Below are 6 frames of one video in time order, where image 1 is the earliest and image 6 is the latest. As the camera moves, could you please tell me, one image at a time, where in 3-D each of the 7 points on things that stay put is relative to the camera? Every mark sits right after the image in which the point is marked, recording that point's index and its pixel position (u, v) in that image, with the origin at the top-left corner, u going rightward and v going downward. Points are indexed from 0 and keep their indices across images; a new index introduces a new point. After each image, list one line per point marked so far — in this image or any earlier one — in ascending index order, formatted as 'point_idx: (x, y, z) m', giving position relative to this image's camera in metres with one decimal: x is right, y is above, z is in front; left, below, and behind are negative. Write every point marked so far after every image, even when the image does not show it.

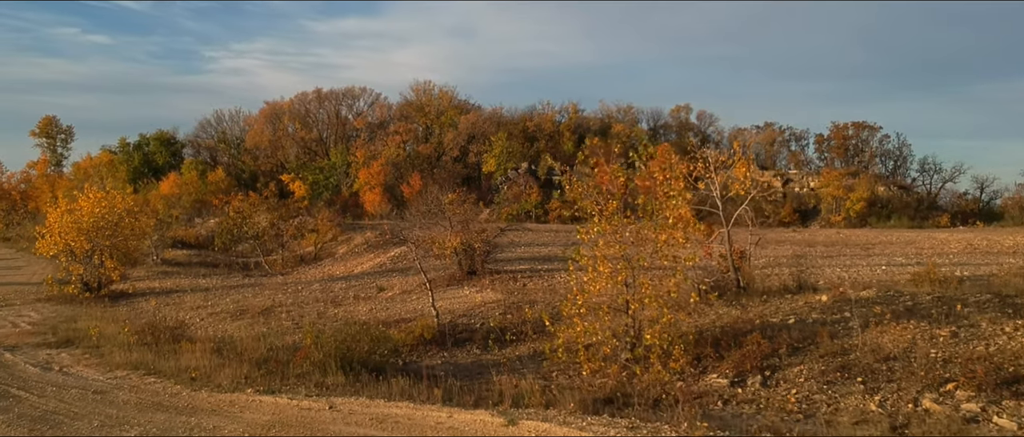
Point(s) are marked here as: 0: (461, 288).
0: (-0.8, -1.1, +17.5) m
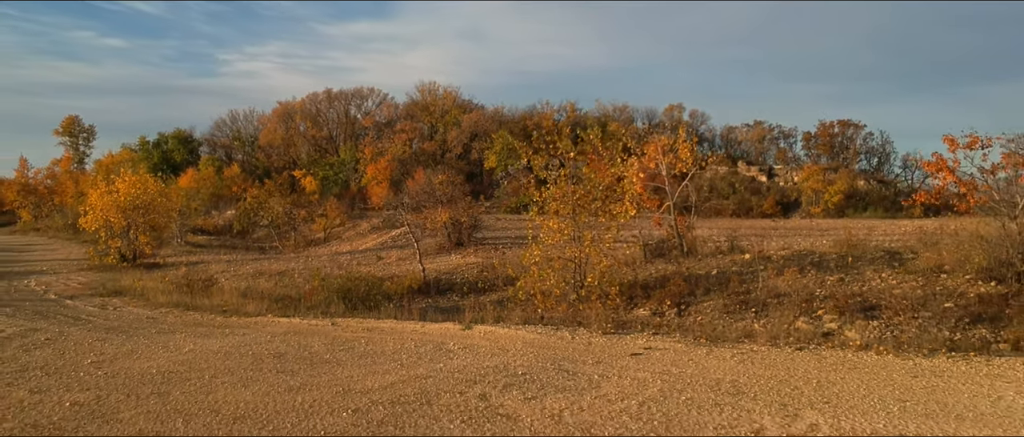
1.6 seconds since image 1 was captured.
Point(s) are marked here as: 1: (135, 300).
0: (-1.2, -0.7, +20.3) m
1: (-5.4, -1.2, +15.8) m
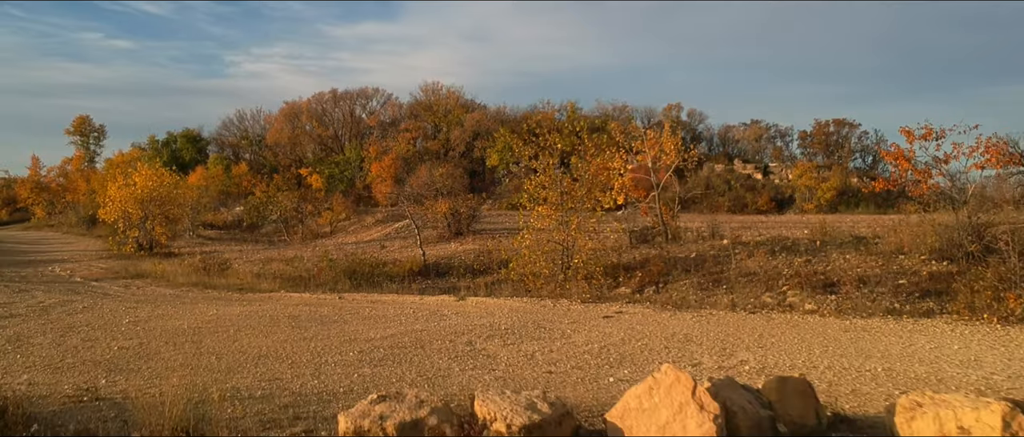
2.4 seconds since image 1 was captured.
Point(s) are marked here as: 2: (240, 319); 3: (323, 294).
0: (-1.2, -0.5, +21.5) m
1: (-5.5, -1.0, +17.0) m
2: (-2.6, -1.0, +10.5) m
3: (-2.4, -0.9, +13.7) m
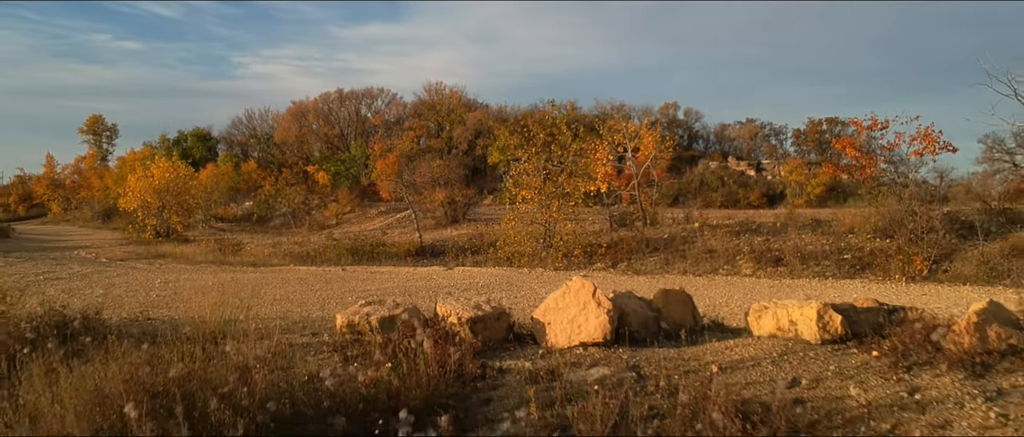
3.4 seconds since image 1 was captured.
0: (-1.4, -0.2, +23.2) m
1: (-5.7, -0.7, +18.7) m
2: (-2.8, -0.7, +12.2) m
3: (-2.6, -0.7, +15.3) m
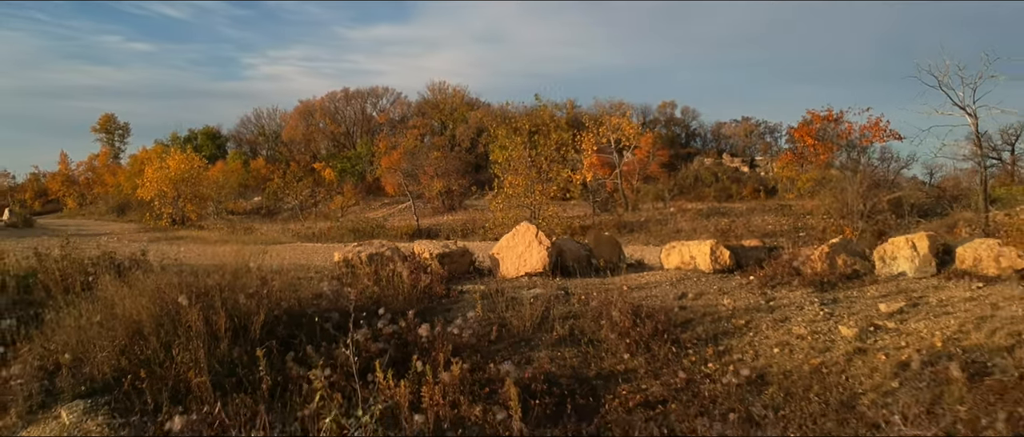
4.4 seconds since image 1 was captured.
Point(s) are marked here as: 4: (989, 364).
0: (-1.6, +0.1, +24.8) m
1: (-5.9, -0.4, +20.4) m
2: (-3.1, -0.4, +13.8) m
3: (-2.8, -0.4, +17.0) m
4: (+2.4, -0.7, +5.5) m
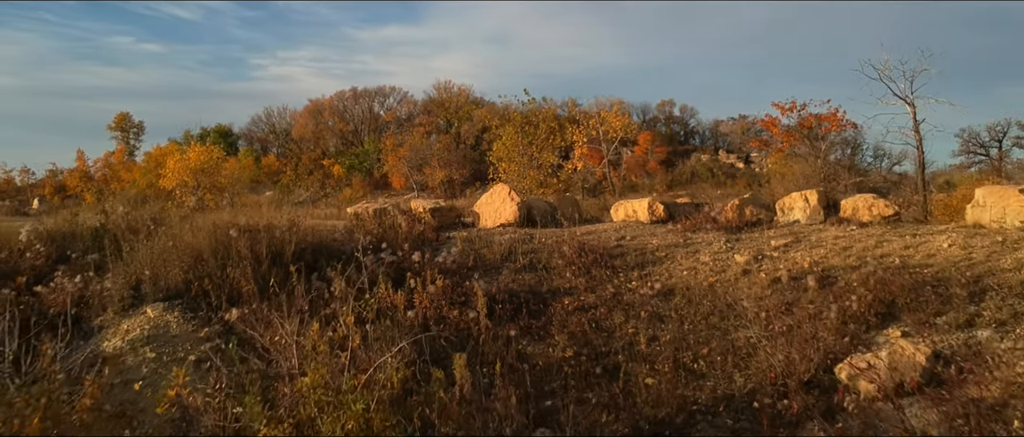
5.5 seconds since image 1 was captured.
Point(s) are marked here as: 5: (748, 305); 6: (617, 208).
0: (-1.7, +0.4, +26.7) m
1: (-6.0, -0.1, +22.3) m
2: (-3.2, -0.1, +15.7) m
3: (-2.9, -0.1, +18.9) m
4: (+2.2, -0.4, +7.4) m
5: (+1.5, -0.6, +7.2) m
6: (+0.9, +0.1, +9.7) m
